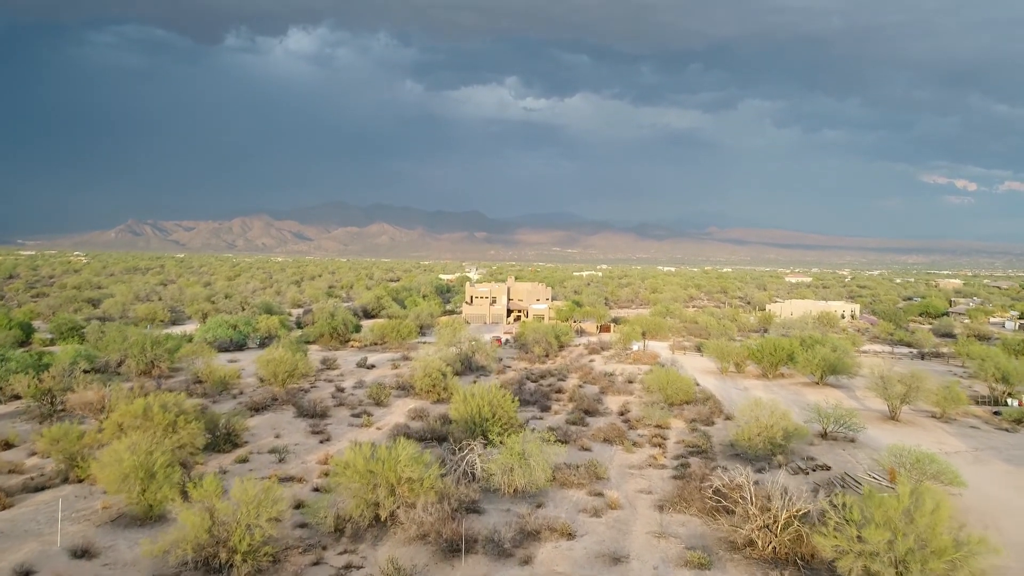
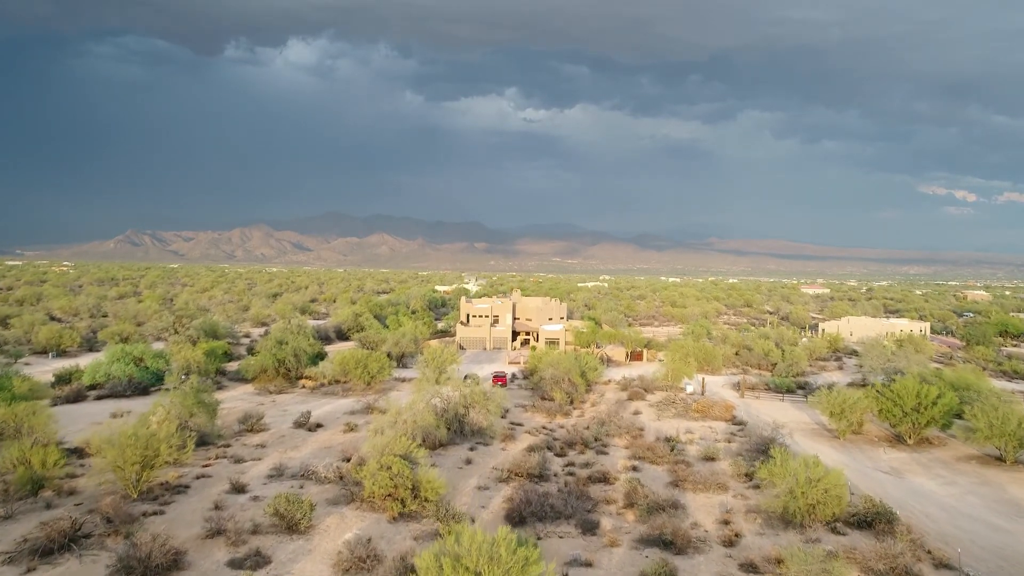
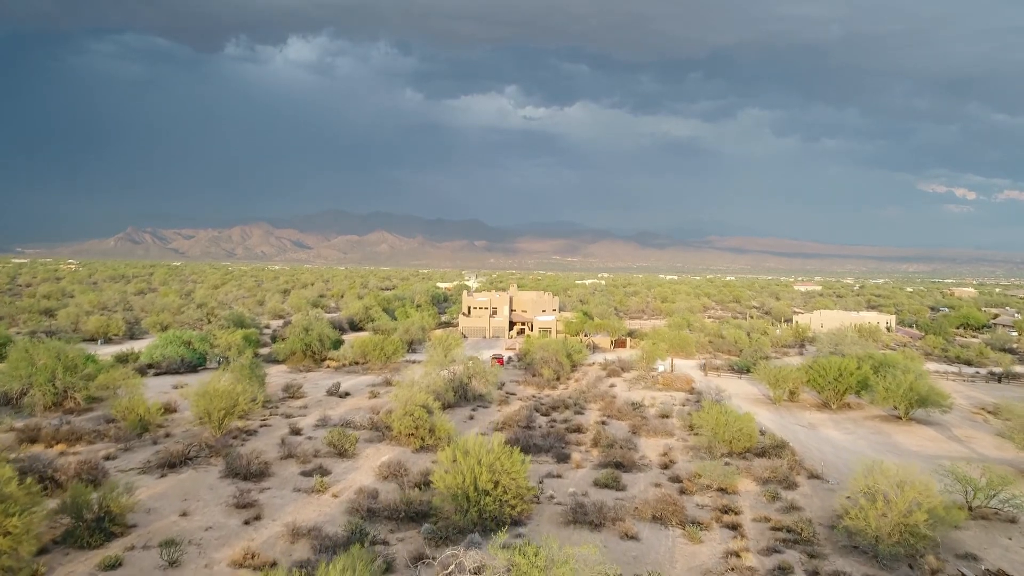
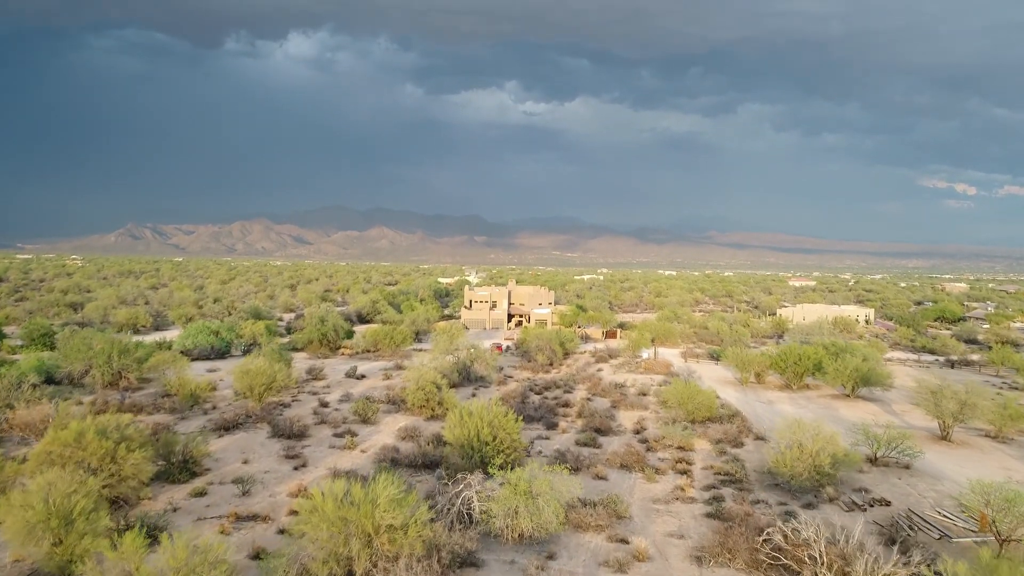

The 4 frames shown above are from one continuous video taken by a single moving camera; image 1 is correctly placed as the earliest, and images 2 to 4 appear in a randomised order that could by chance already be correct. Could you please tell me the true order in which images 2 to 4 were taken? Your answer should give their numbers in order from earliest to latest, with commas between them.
4, 3, 2
